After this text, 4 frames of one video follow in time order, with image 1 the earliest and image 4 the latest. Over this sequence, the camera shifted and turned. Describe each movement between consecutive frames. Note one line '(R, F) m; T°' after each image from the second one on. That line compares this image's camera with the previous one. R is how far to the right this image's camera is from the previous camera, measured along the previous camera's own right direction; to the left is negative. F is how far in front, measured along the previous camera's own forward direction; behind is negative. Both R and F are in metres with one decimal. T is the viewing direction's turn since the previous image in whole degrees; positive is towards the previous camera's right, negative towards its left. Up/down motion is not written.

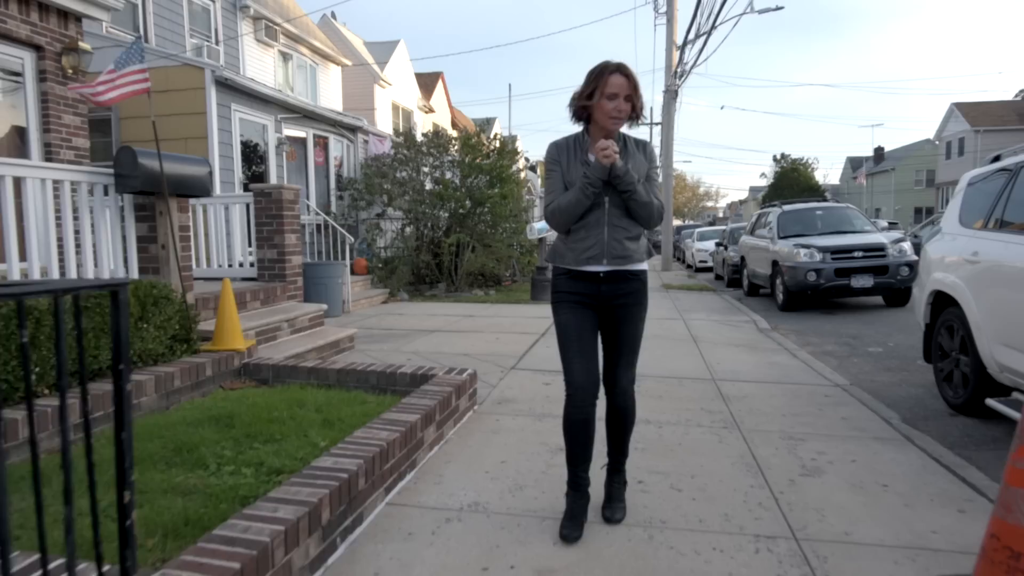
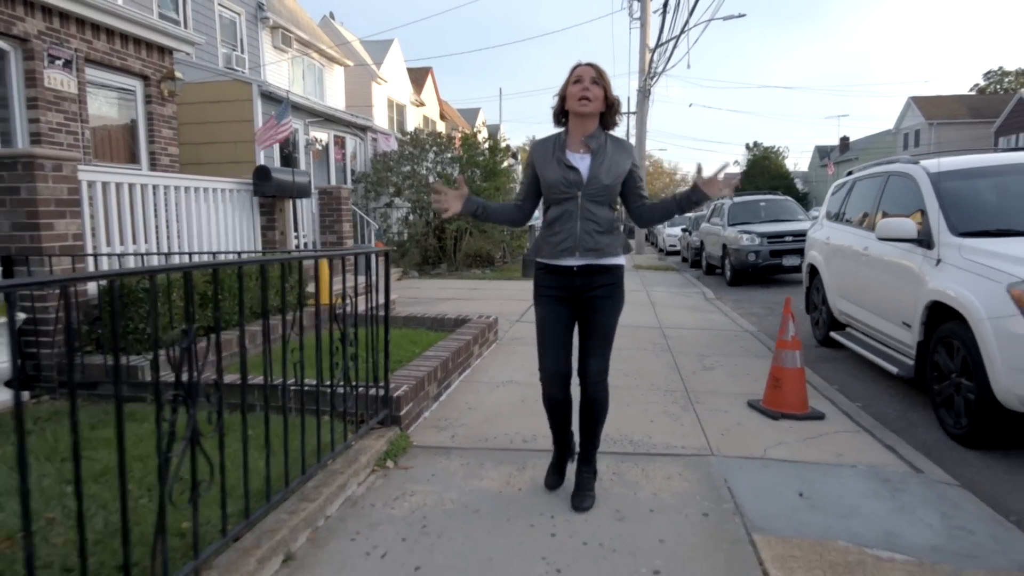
(-0.3, -2.4) m; +2°
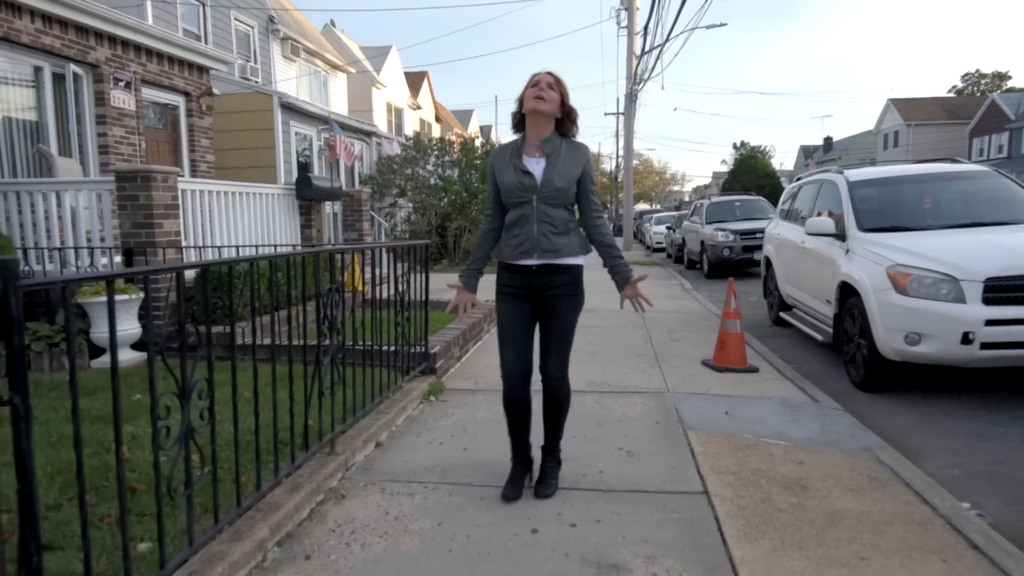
(-0.1, -1.4) m; +1°
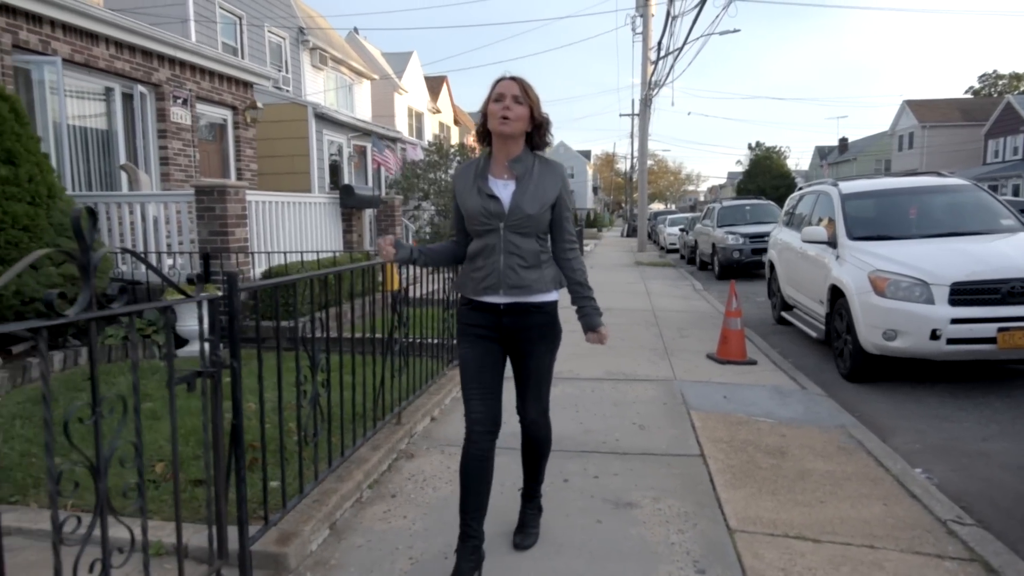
(-0.1, -0.8) m; -1°
